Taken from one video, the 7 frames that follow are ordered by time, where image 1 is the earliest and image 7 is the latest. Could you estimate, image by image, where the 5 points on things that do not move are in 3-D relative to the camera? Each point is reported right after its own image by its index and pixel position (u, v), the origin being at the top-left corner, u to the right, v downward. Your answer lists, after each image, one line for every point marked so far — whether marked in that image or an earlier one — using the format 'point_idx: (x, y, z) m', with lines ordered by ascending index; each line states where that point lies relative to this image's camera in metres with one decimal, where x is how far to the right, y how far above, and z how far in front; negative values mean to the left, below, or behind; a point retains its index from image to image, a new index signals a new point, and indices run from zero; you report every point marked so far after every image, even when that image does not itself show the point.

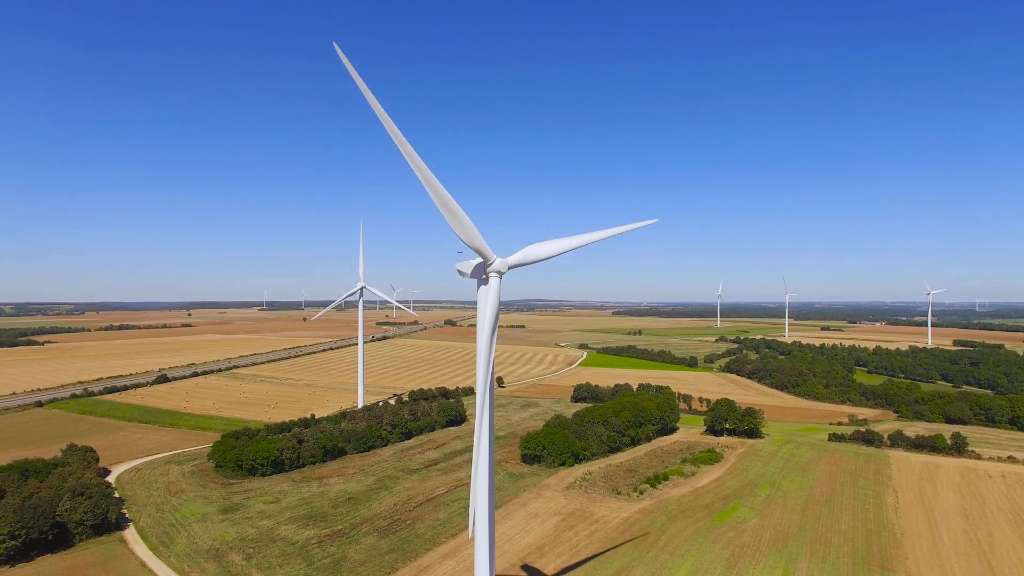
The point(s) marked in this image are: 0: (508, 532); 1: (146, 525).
0: (-0.2, -9.4, +19.8) m
1: (-12.9, -8.3, +18.2) m
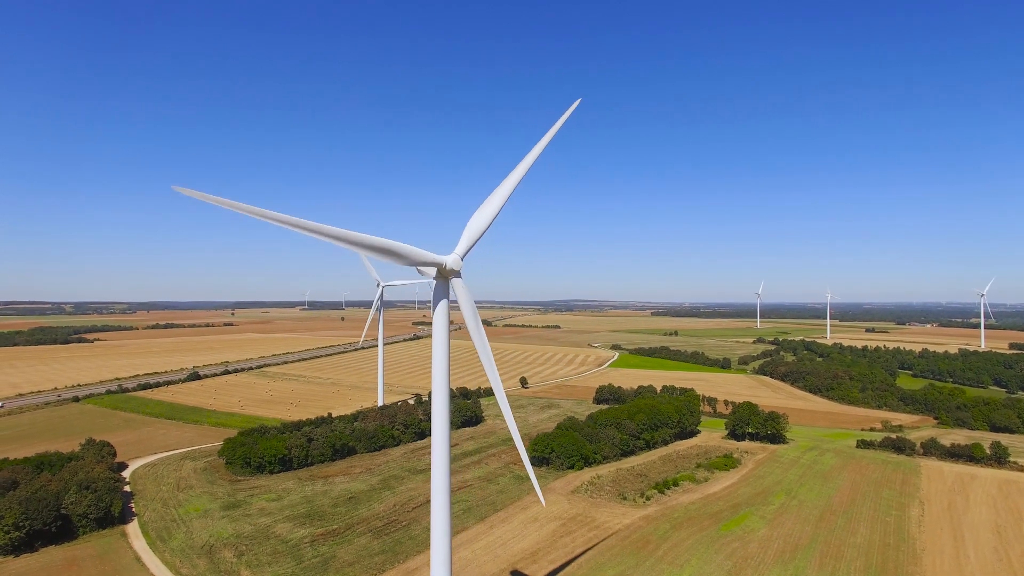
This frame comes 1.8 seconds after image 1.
0: (-0.4, -9.4, +19.5) m
1: (-13.1, -8.4, +18.6) m
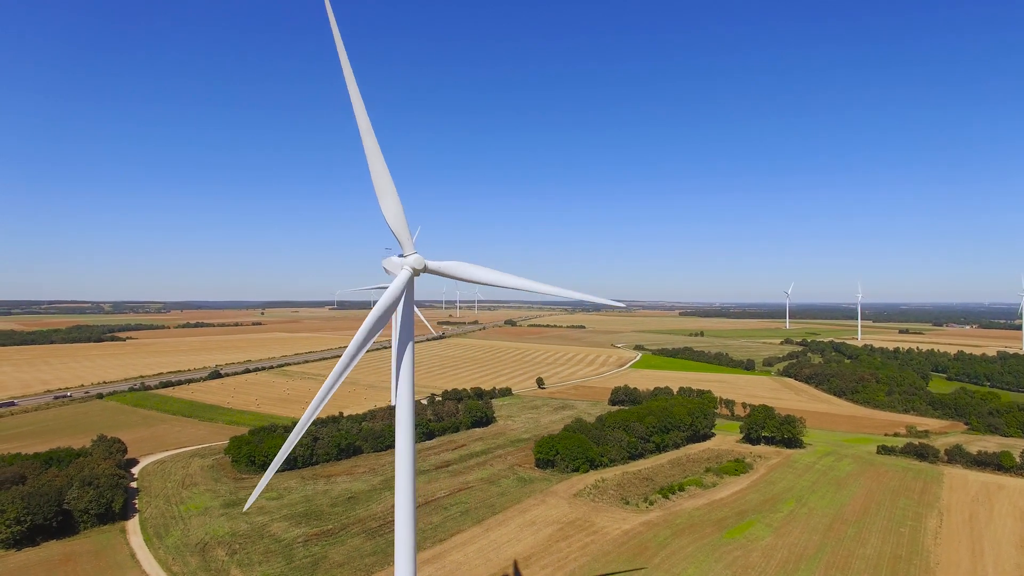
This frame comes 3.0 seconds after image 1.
0: (-0.5, -9.5, +19.3) m
1: (-13.3, -8.4, +18.9) m
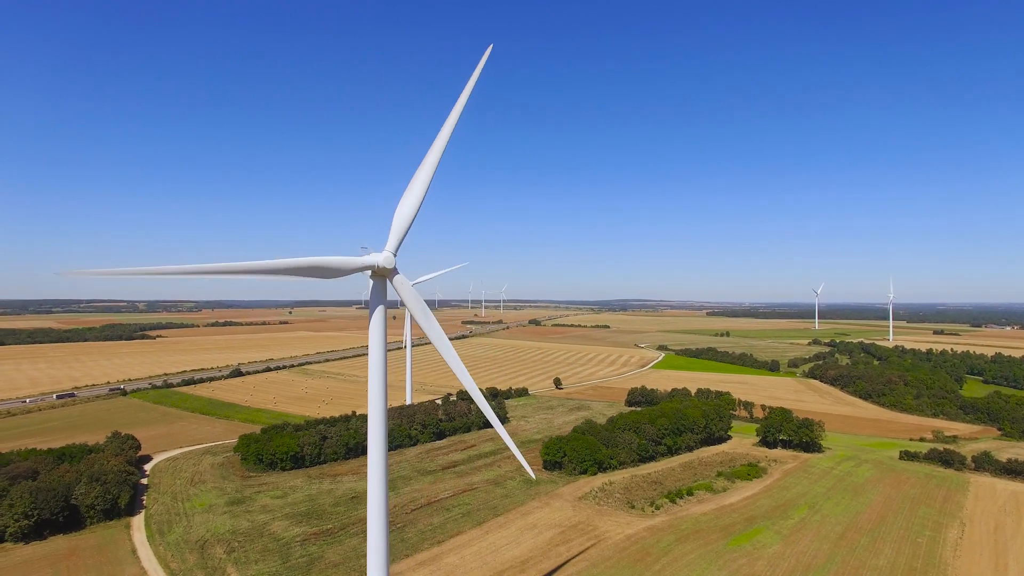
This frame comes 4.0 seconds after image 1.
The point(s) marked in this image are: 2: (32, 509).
0: (-0.6, -9.5, +19.1) m
1: (-13.4, -8.4, +19.2) m
2: (-15.4, -7.1, +16.5) m
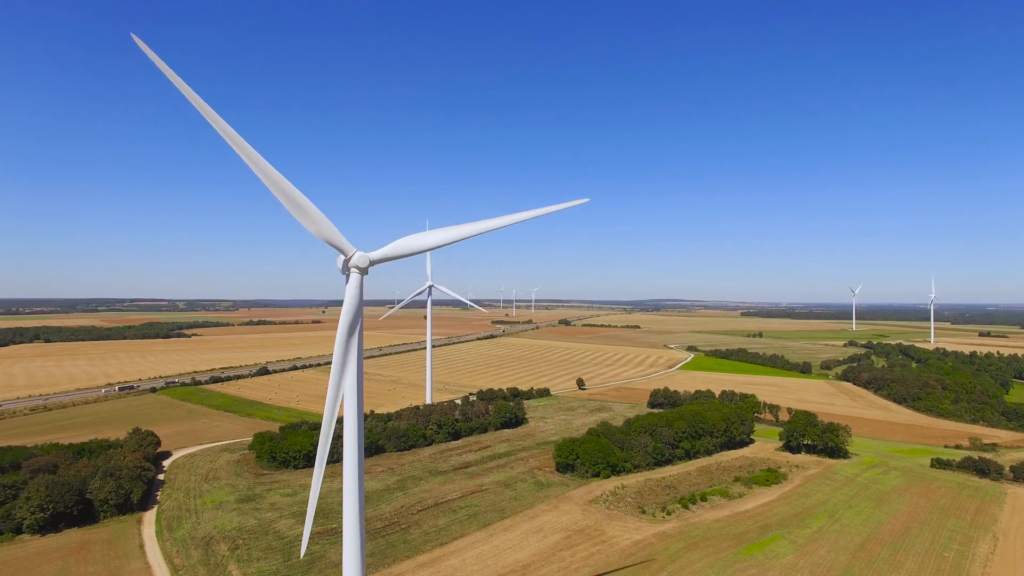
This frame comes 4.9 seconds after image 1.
0: (-0.4, -9.5, +19.0) m
1: (-13.2, -8.4, +19.7) m
2: (-15.4, -7.1, +17.1) m
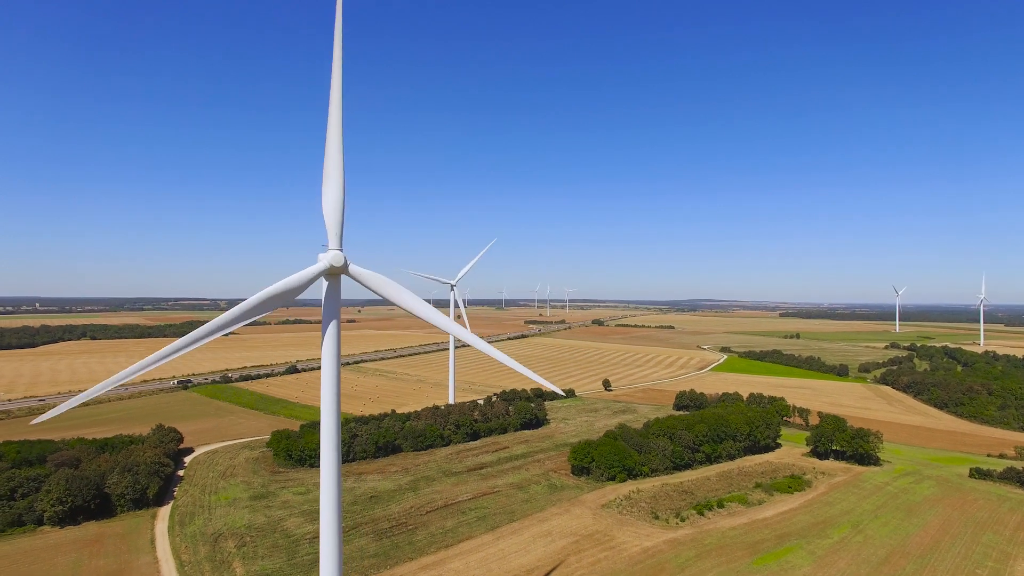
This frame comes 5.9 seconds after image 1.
0: (-0.2, -9.5, +18.8) m
1: (-12.9, -8.5, +20.2) m
2: (-15.3, -7.2, +17.7) m
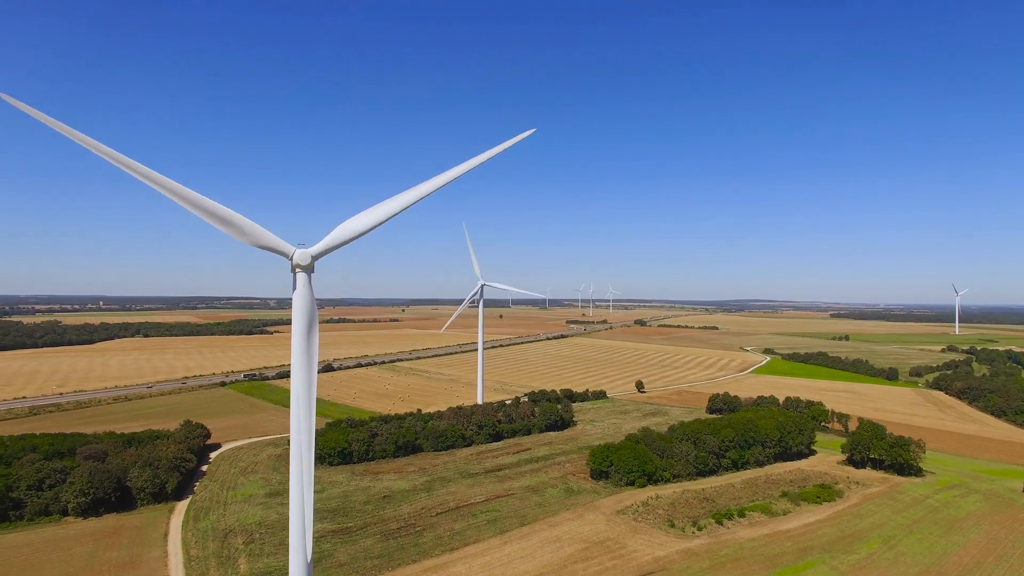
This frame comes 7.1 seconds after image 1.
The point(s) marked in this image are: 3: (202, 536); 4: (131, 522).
0: (0.0, -9.6, +18.5) m
1: (-12.6, -8.5, +20.8) m
2: (-15.1, -7.2, +18.4) m
3: (-10.4, -8.3, +17.2) m
4: (-13.3, -8.2, +18.2) m
